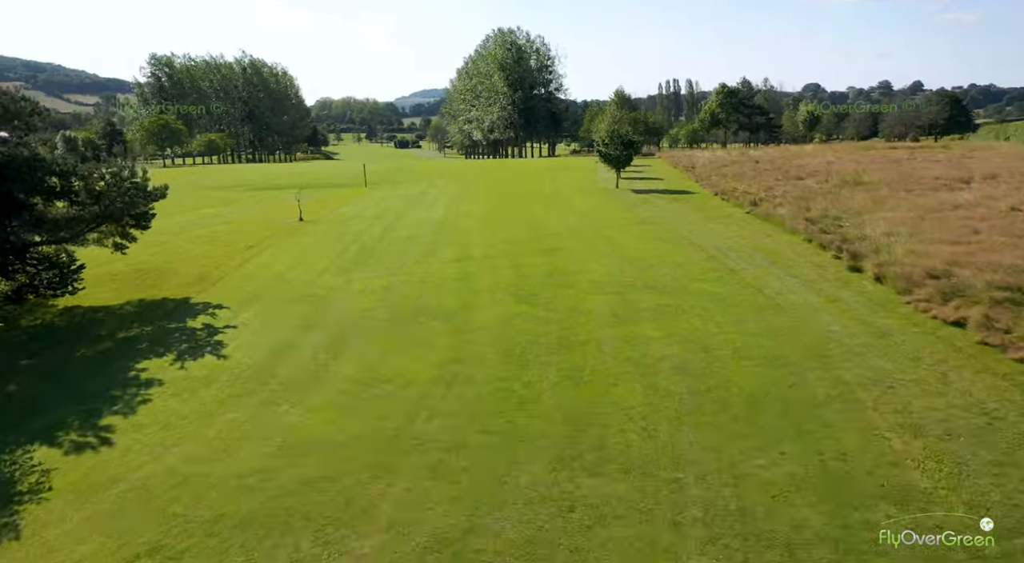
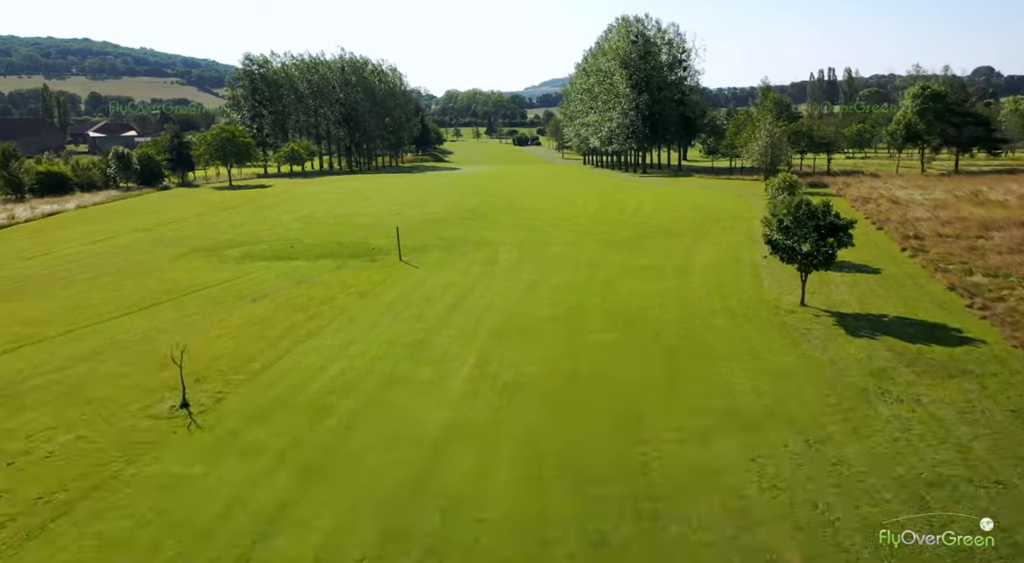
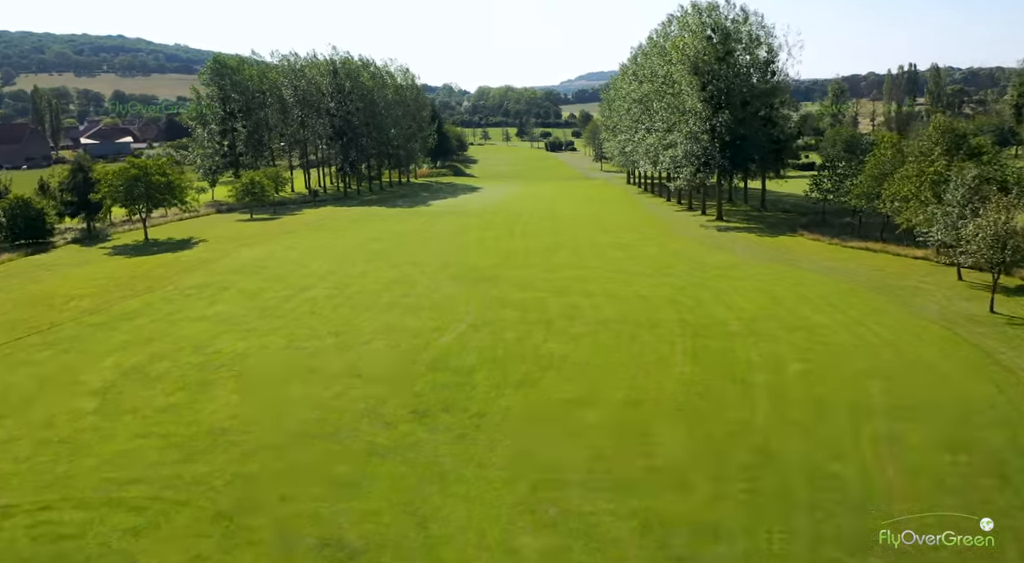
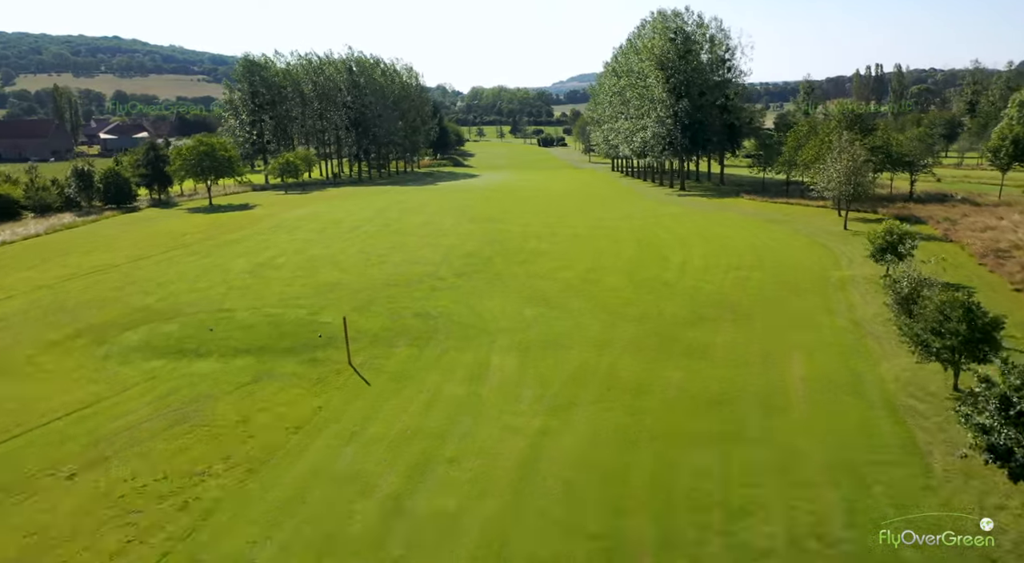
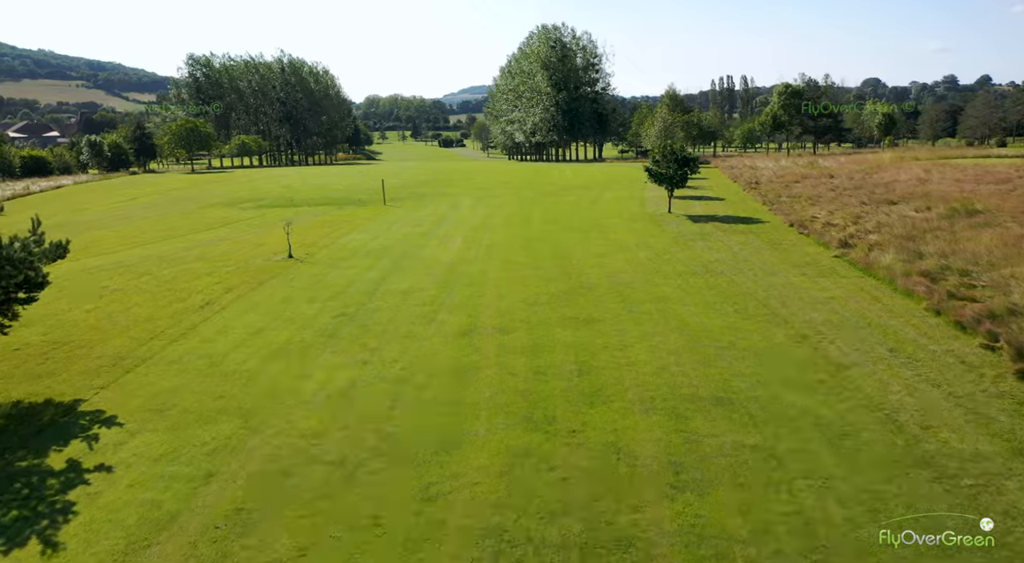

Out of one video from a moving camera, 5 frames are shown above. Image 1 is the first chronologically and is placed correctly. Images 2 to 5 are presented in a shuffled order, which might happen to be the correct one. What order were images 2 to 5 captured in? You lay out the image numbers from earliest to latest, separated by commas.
5, 2, 4, 3
